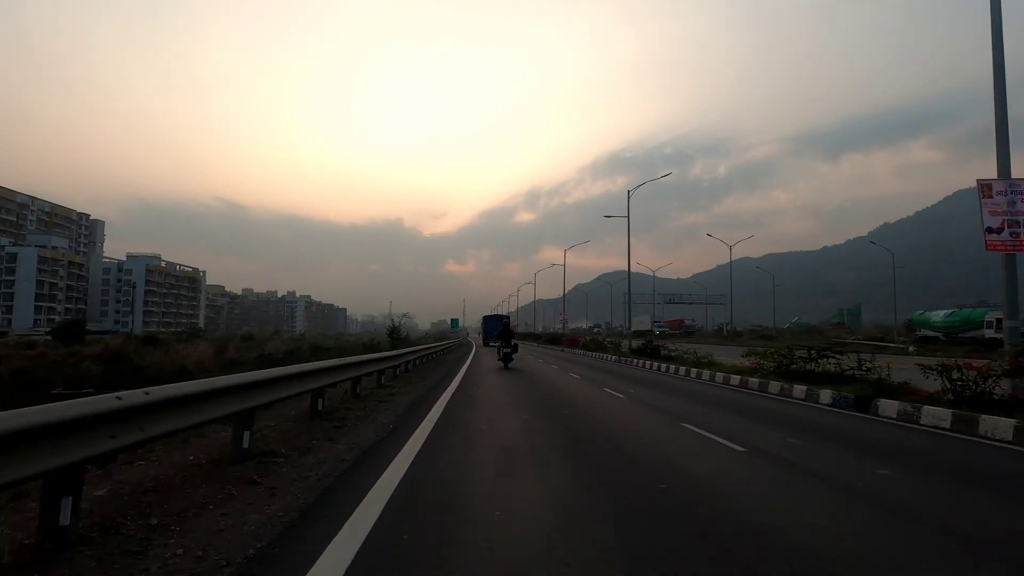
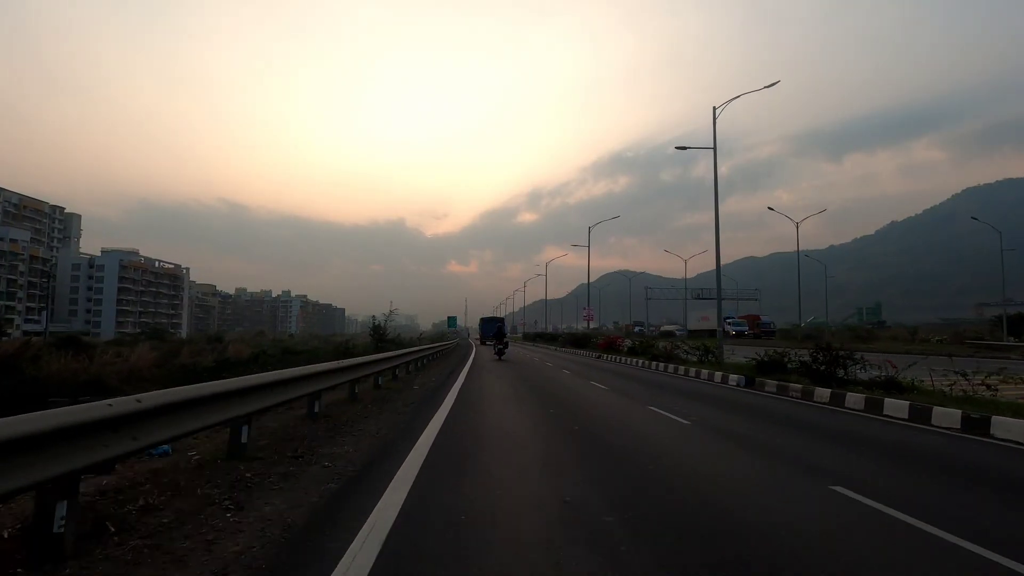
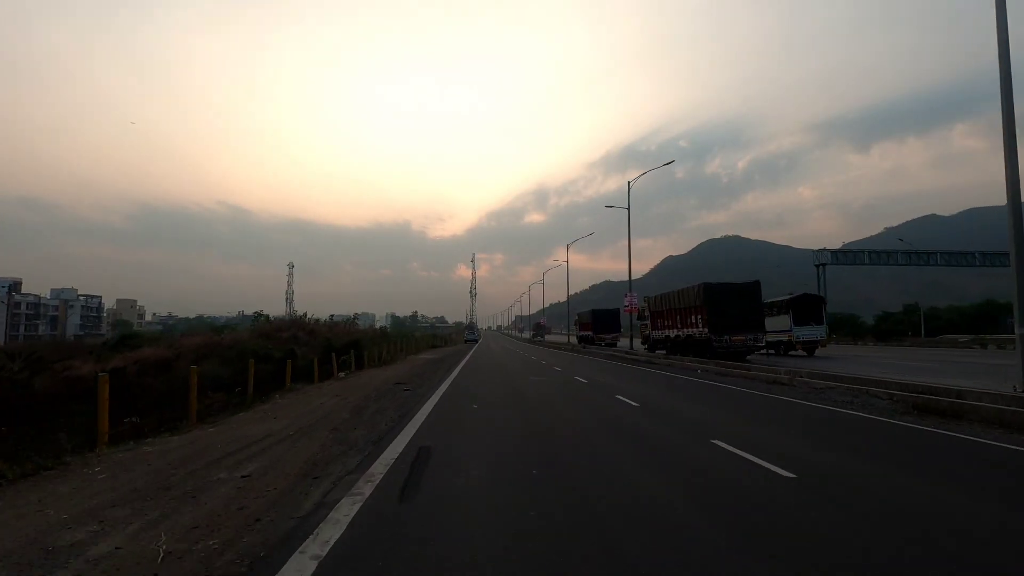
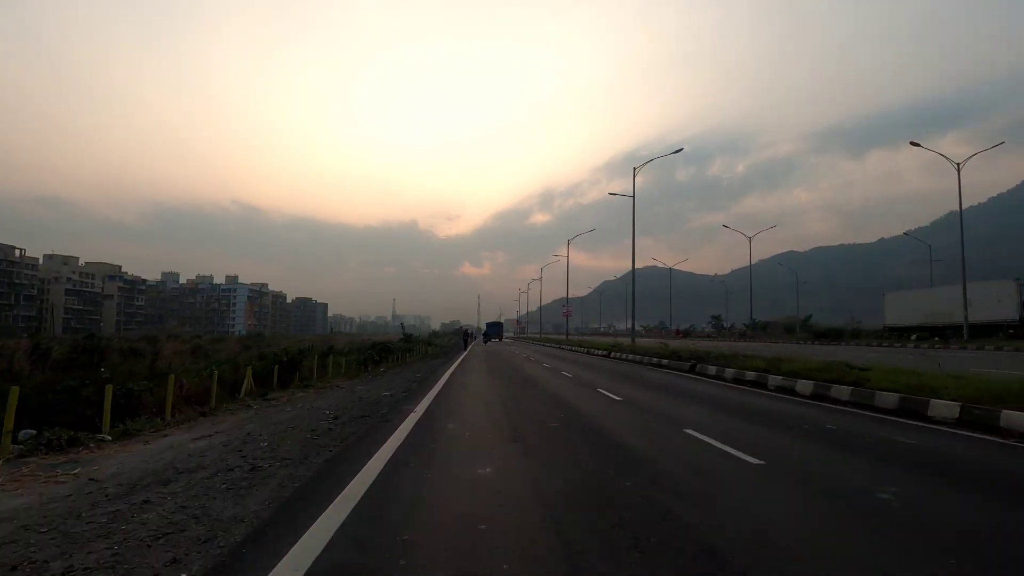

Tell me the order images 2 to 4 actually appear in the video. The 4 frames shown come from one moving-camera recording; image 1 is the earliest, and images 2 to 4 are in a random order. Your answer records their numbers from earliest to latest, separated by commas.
2, 4, 3
